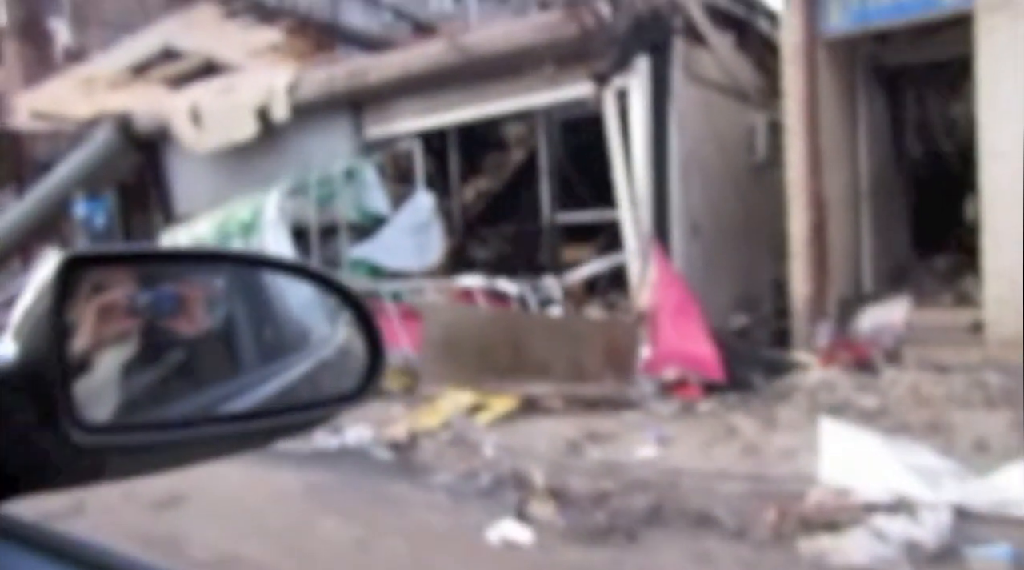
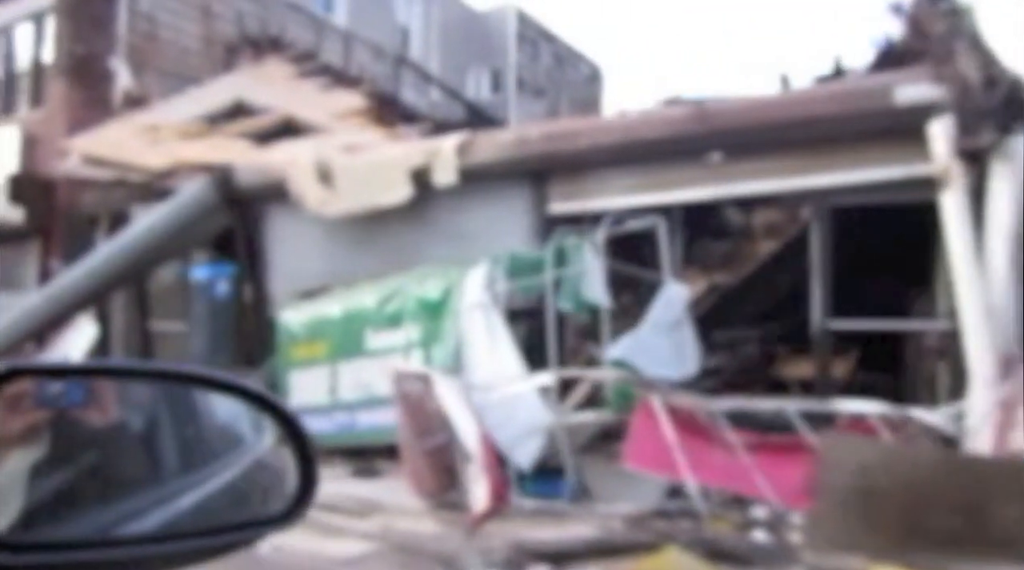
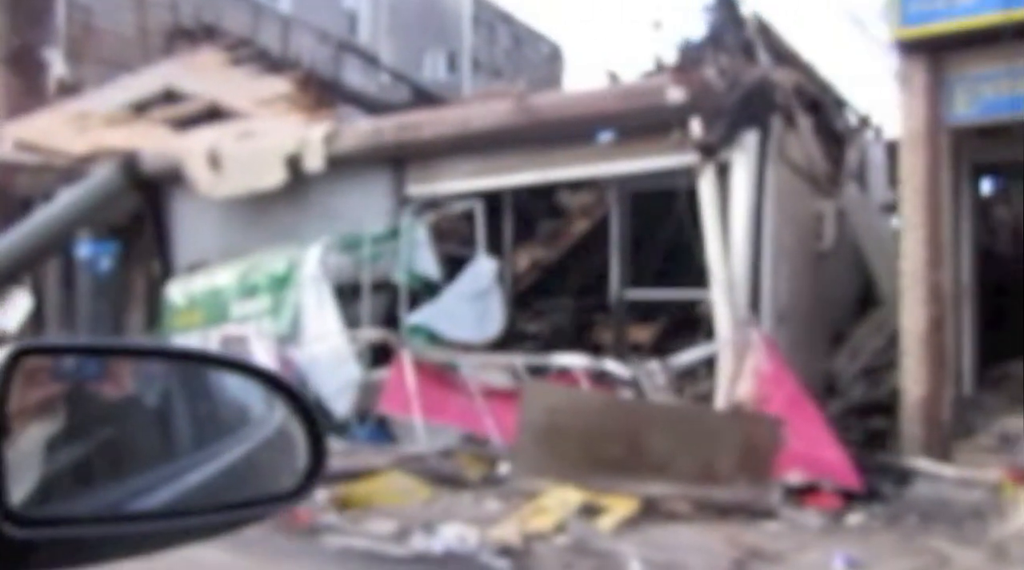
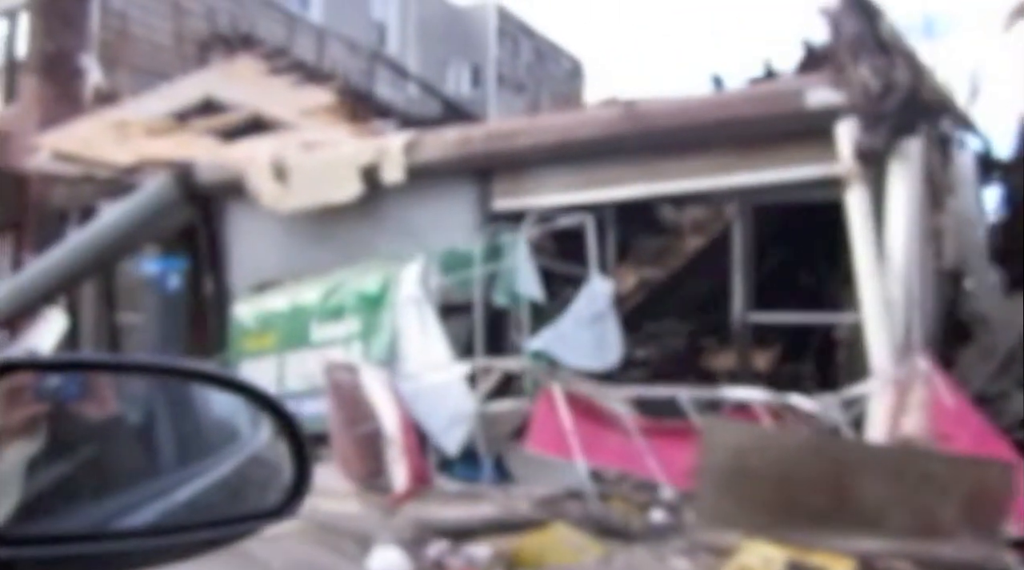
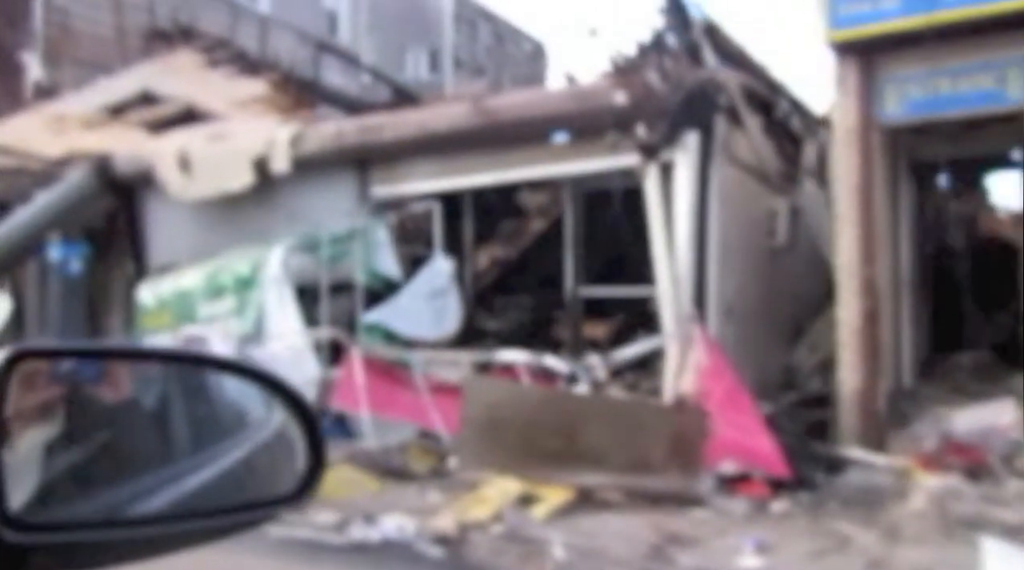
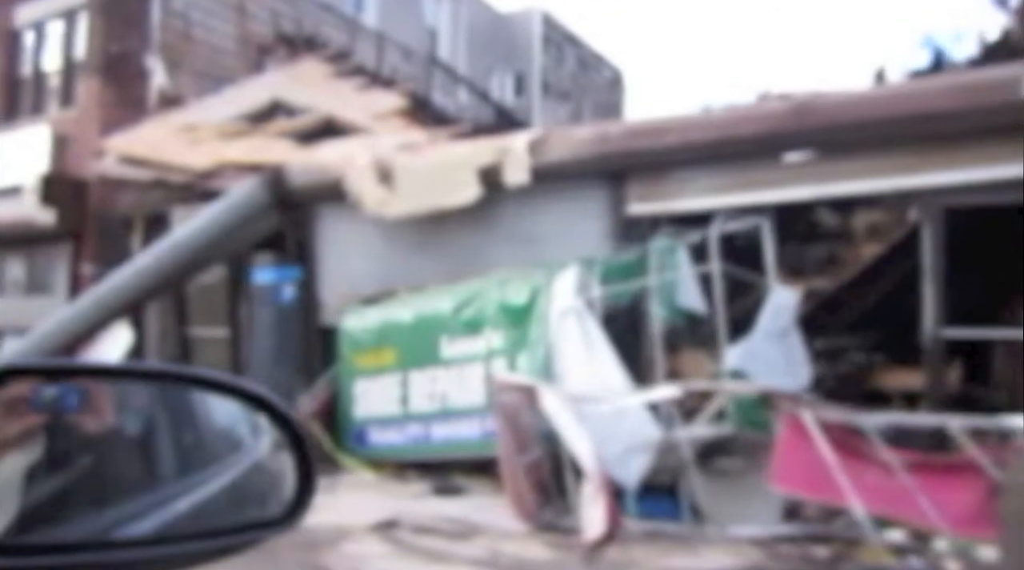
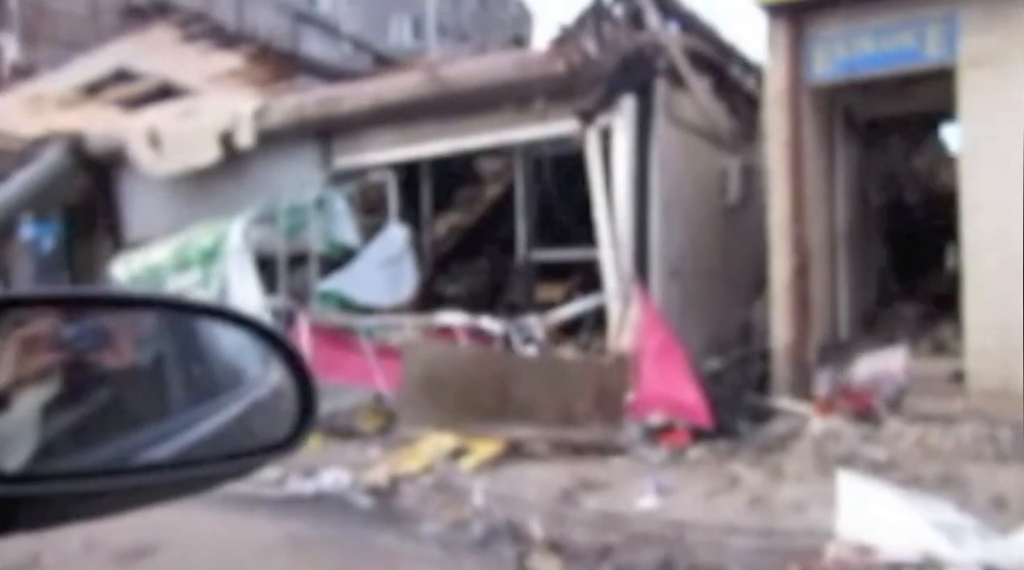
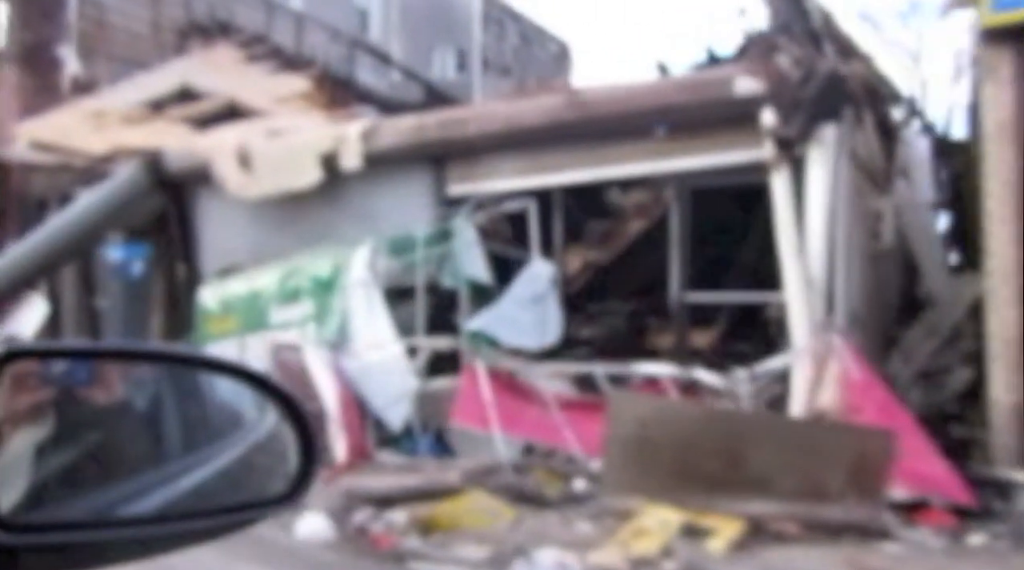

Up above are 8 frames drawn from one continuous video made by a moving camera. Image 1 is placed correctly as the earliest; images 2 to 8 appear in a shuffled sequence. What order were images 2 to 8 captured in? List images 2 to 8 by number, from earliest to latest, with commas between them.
7, 5, 3, 8, 4, 2, 6
